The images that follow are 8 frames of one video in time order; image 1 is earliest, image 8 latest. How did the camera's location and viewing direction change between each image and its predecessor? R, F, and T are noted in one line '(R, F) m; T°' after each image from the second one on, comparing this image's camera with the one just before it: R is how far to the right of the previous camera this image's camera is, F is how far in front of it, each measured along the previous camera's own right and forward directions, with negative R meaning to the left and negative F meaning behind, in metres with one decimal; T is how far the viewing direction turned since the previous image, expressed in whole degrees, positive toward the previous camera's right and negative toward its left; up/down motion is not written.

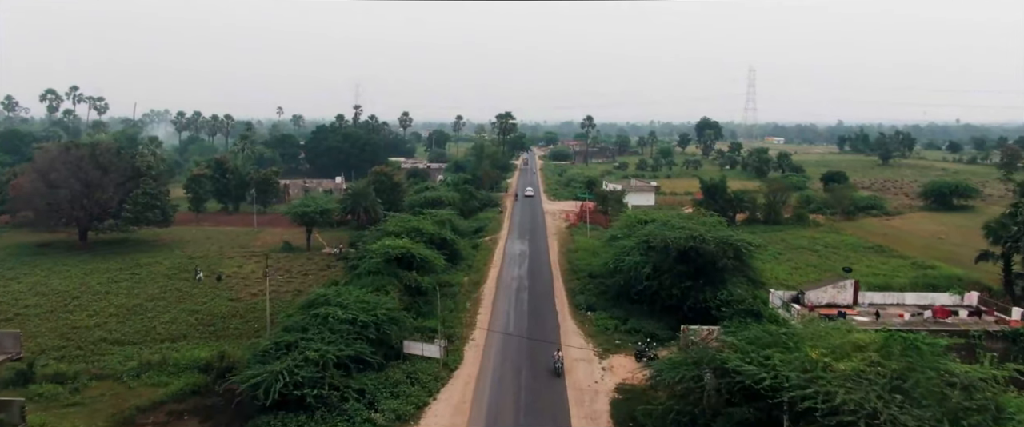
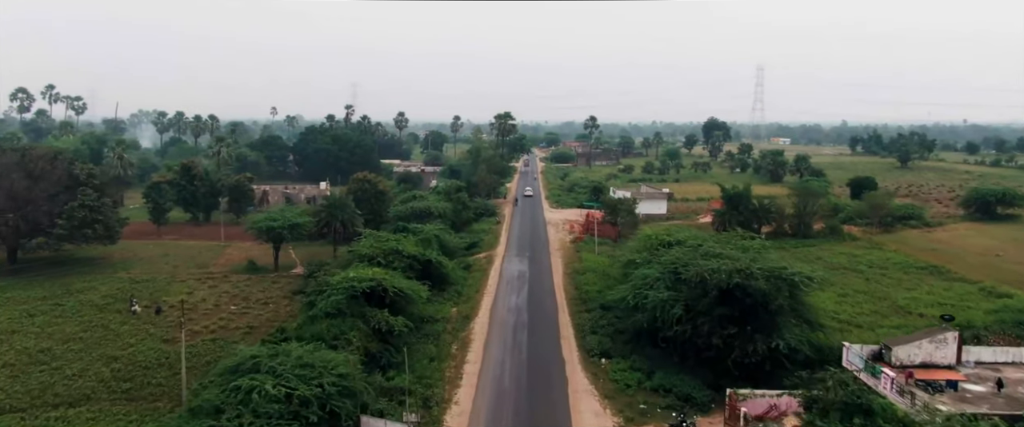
(+0.1, +5.6) m; 0°
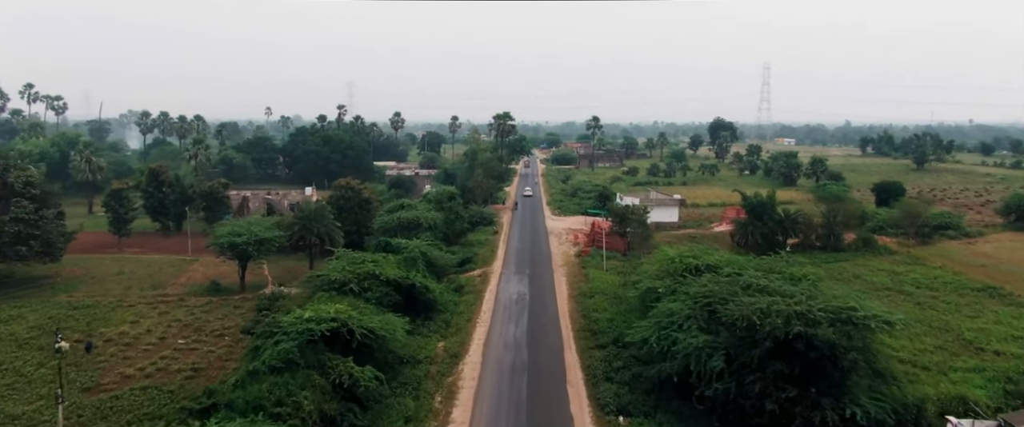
(+0.1, +4.5) m; 0°
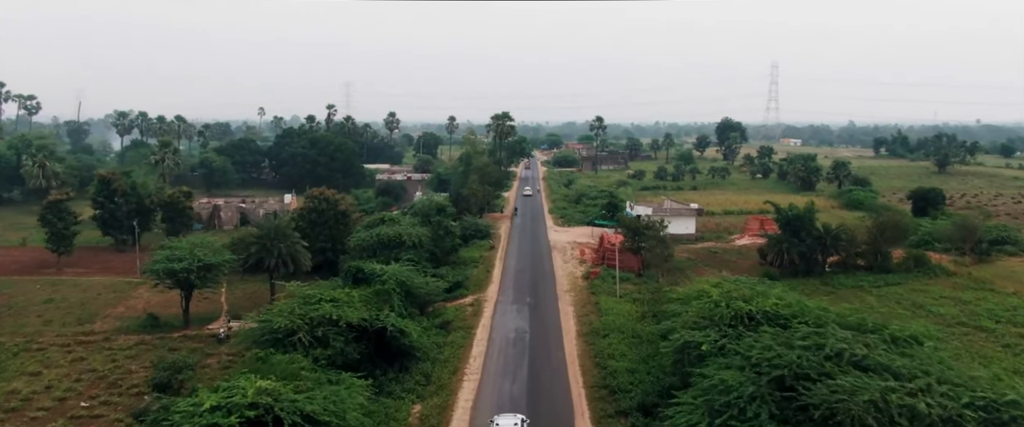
(+0.1, +5.6) m; 0°
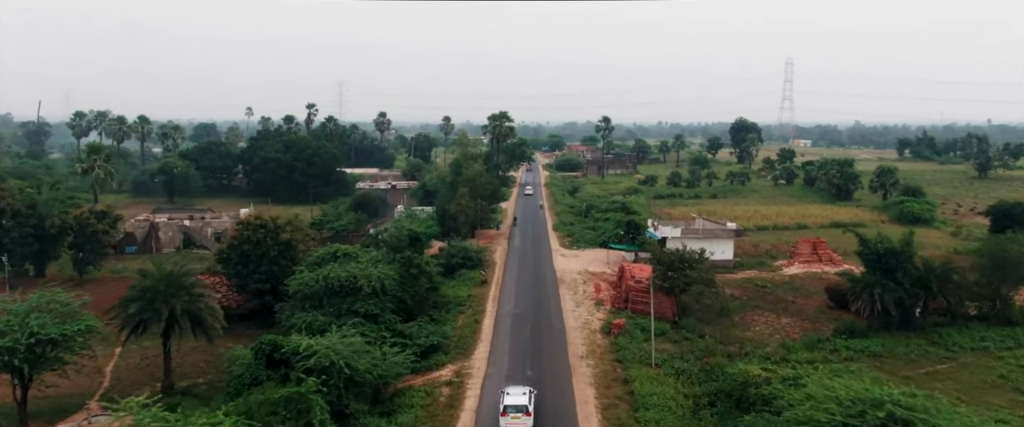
(+0.2, +9.1) m; 0°
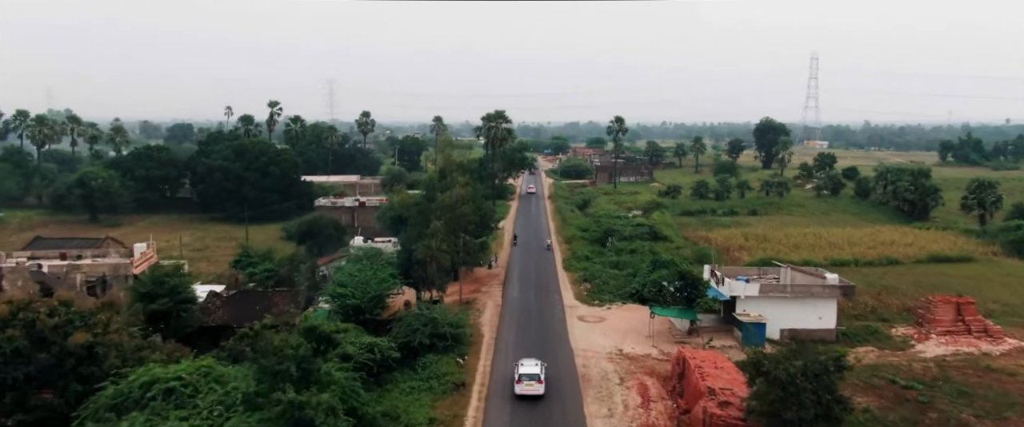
(+0.2, +13.5) m; 0°
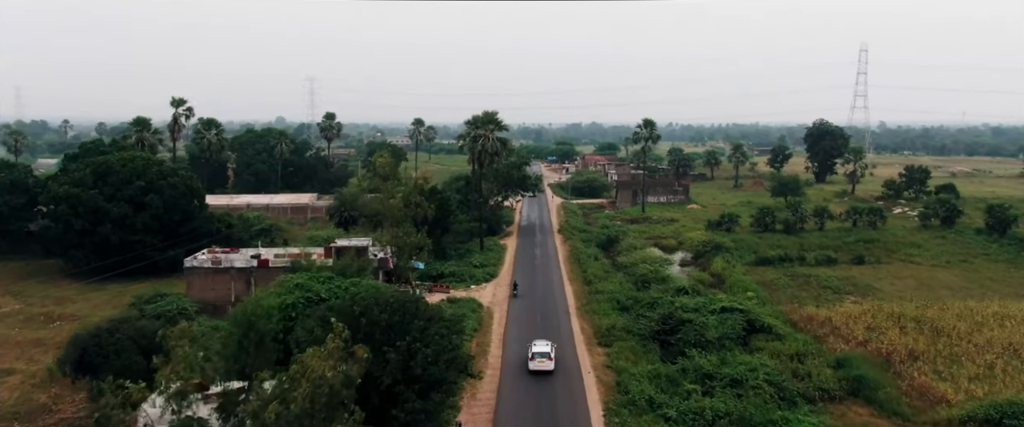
(+0.2, +21.3) m; 0°
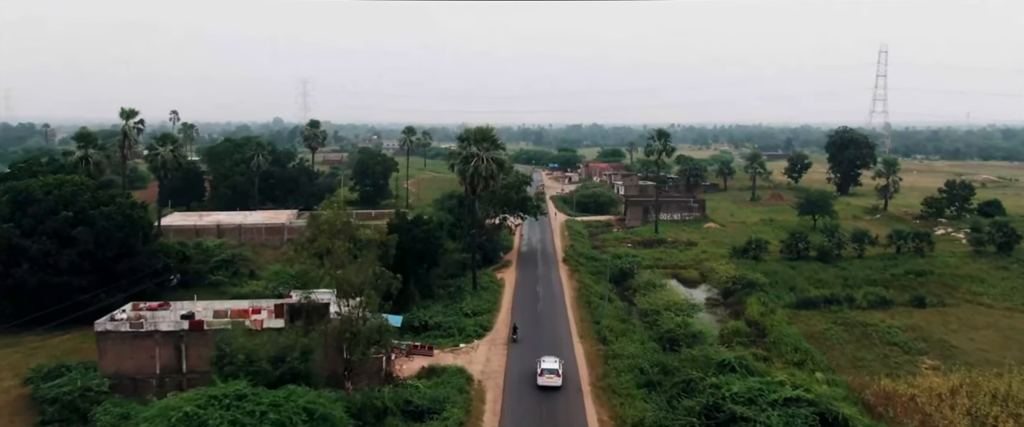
(+0.1, +7.0) m; 0°
